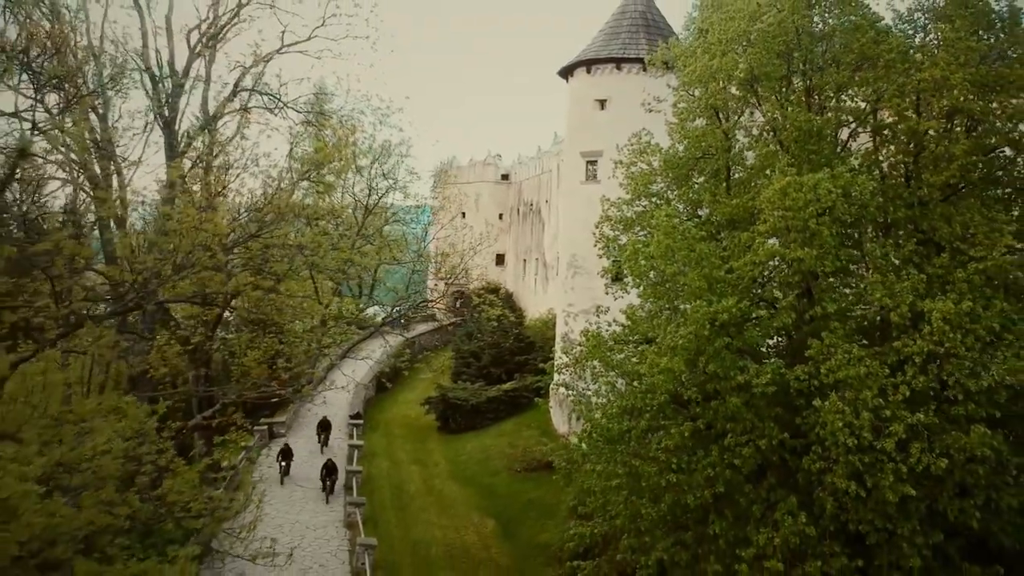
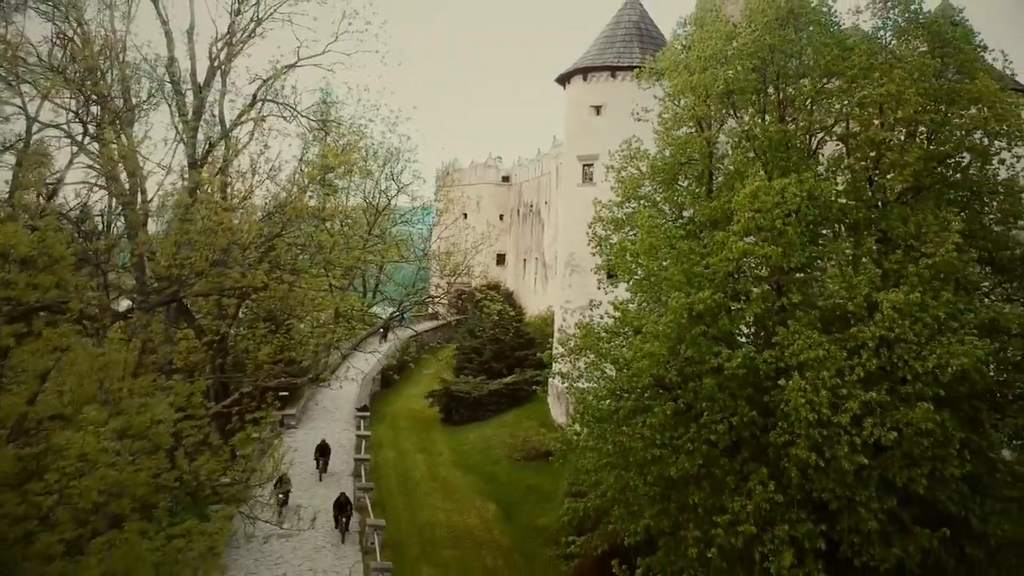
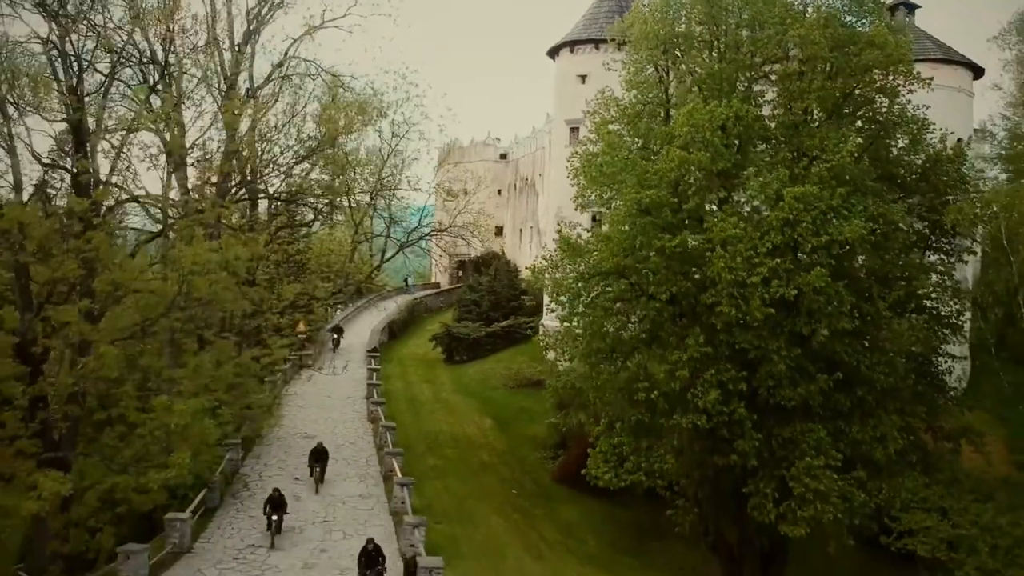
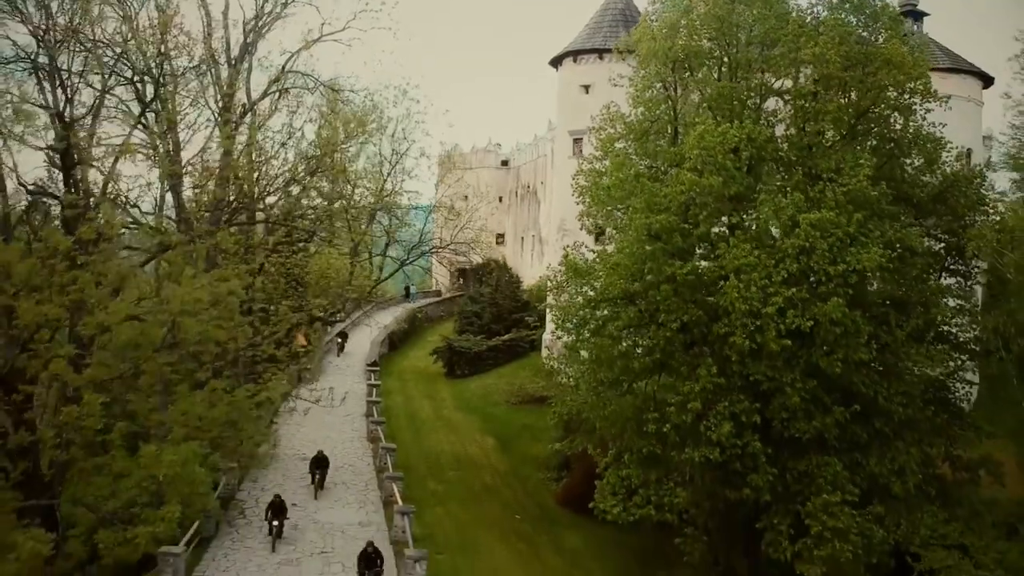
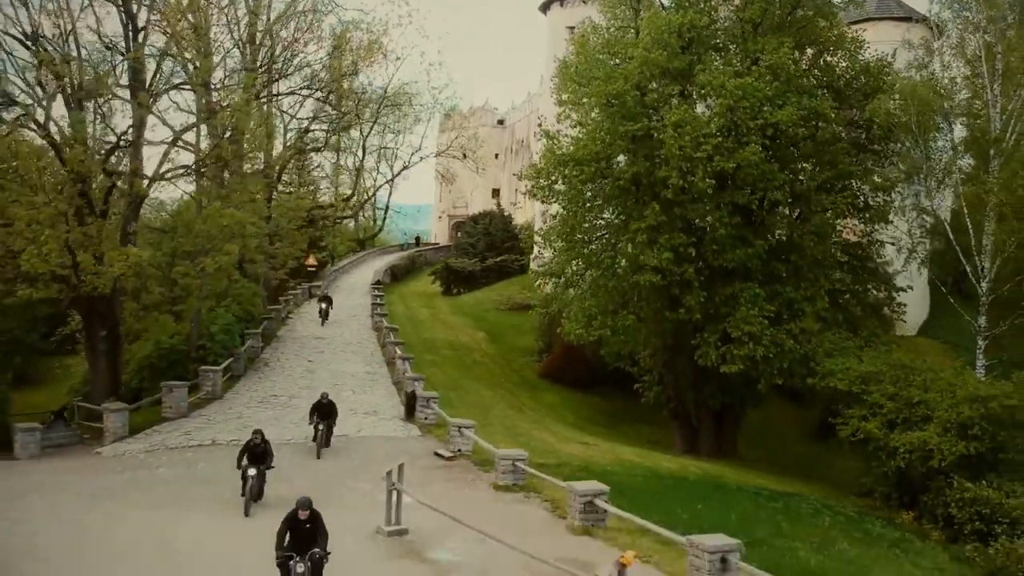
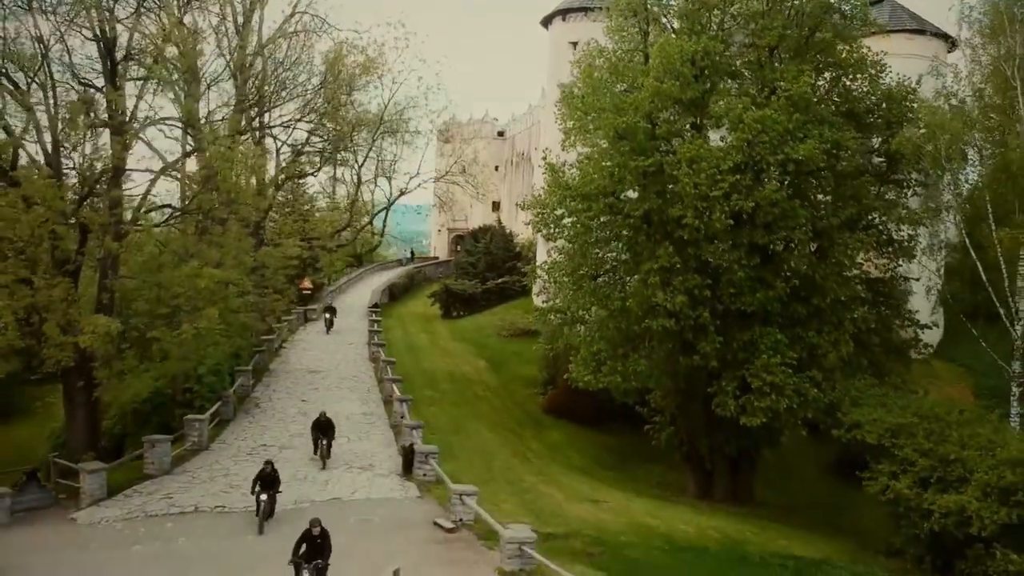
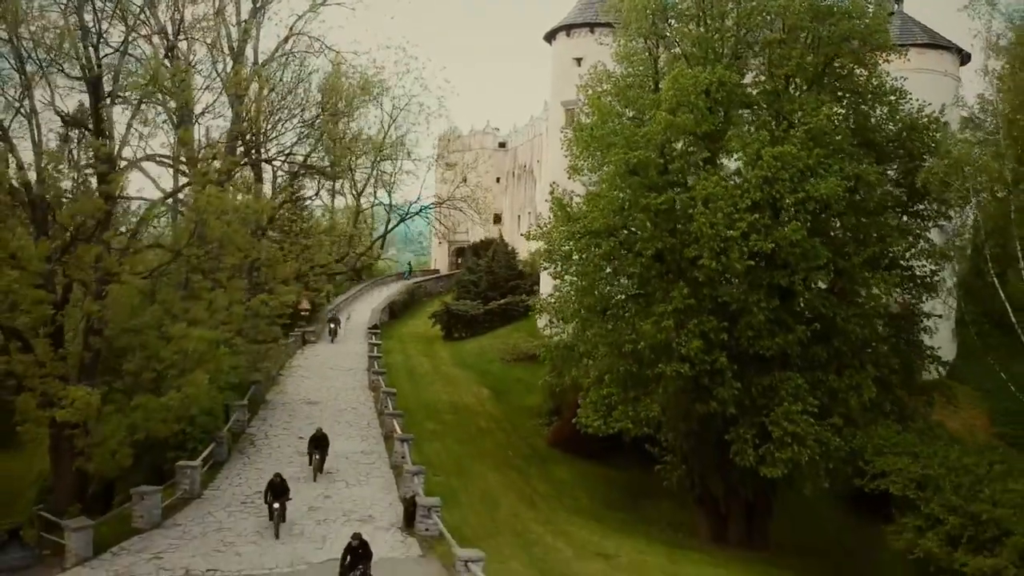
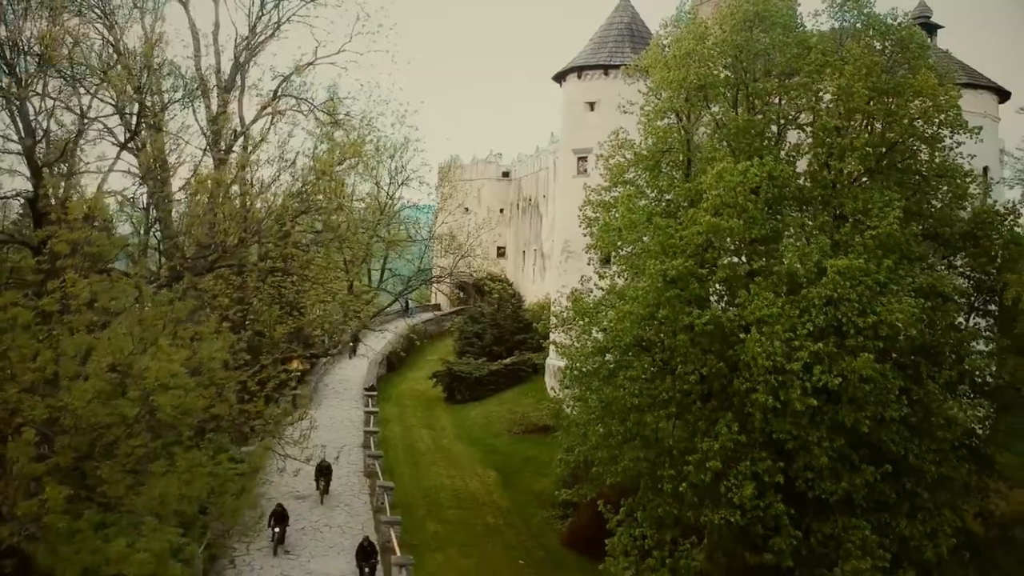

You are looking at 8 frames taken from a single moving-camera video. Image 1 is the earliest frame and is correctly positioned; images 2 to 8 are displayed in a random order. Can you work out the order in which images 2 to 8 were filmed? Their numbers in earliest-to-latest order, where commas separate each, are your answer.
2, 8, 4, 3, 7, 6, 5
